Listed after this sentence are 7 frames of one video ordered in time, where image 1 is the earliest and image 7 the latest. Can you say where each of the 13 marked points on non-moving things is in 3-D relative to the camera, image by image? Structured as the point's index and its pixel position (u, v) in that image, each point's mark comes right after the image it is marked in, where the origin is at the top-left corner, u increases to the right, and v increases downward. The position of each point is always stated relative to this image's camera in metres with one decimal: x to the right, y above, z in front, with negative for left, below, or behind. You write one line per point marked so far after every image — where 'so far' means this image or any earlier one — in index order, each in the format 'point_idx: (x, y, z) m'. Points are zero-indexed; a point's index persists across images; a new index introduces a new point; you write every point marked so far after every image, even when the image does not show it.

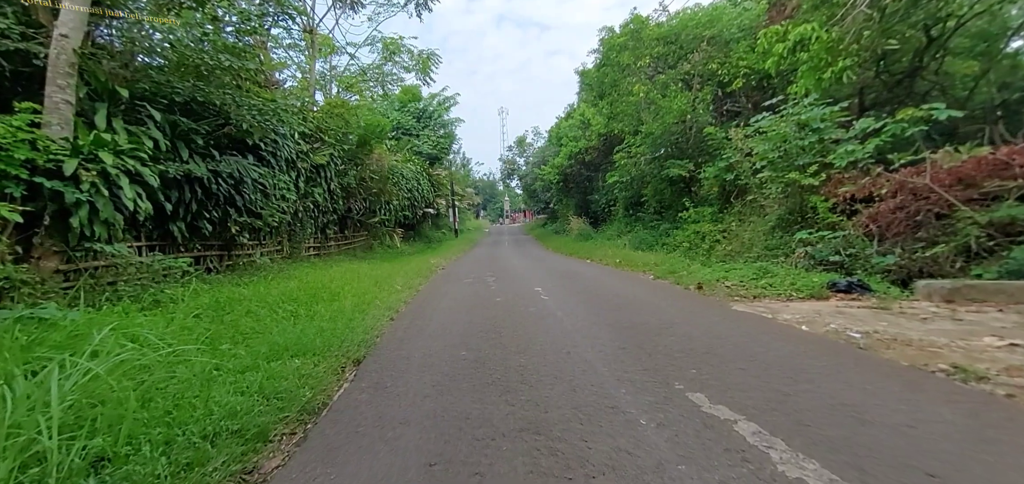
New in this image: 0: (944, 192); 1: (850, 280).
0: (+7.0, +0.8, +6.8) m
1: (+5.0, -0.6, +6.2) m
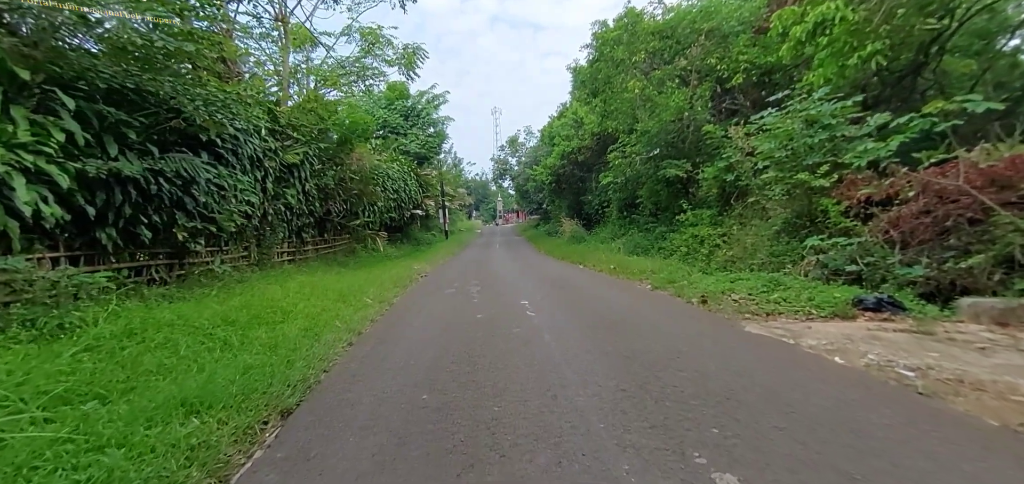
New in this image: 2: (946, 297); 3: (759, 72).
0: (+6.7, +0.7, +6.1) m
1: (+4.7, -0.7, +5.4) m
2: (+6.3, -0.8, +6.1) m
3: (+7.8, +5.4, +13.2) m
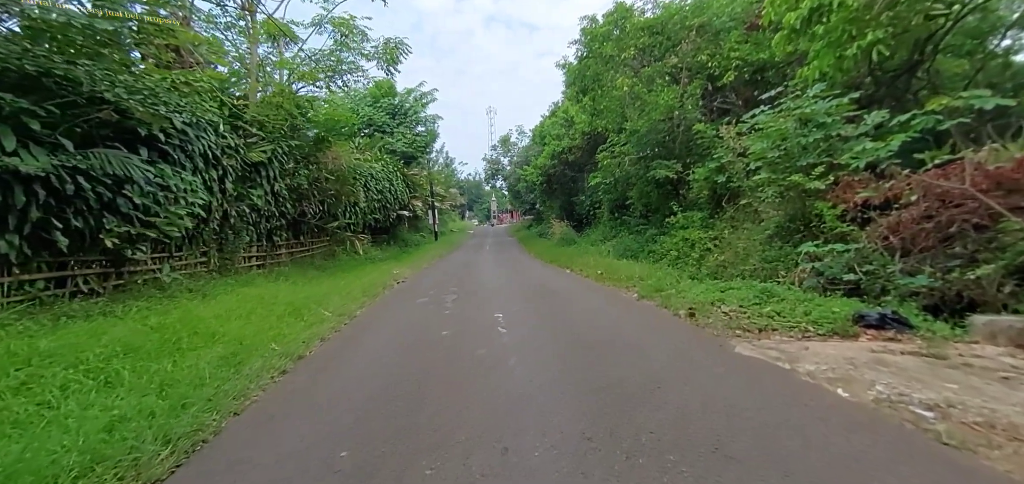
0: (+6.3, +0.6, +5.6) m
1: (+4.3, -0.8, +4.9) m
2: (+5.9, -0.9, +5.7) m
3: (+7.2, +5.3, +12.8) m
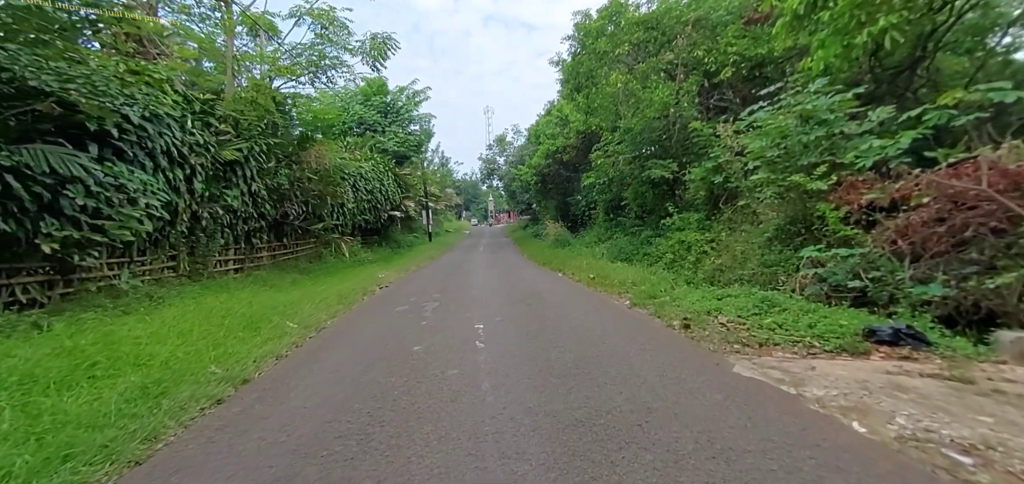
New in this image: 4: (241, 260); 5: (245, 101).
0: (+6.1, +0.5, +5.2) m
1: (+4.1, -0.9, +4.5) m
2: (+5.6, -1.0, +5.2) m
3: (+6.9, +5.2, +12.3) m
4: (-7.3, -0.5, +11.2) m
5: (-6.2, +3.3, +9.9) m
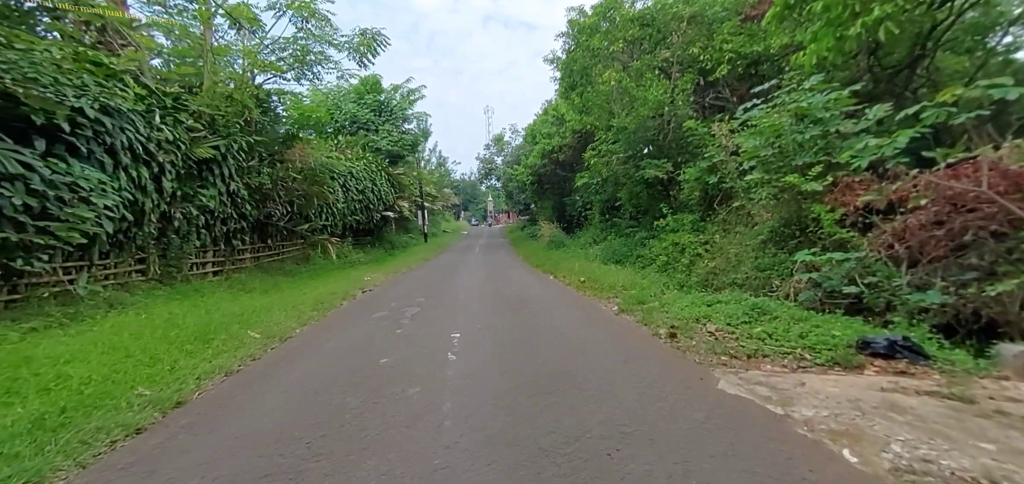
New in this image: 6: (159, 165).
0: (+5.8, +0.5, +4.9) m
1: (+3.8, -0.9, +4.2) m
2: (+5.4, -1.0, +5.0) m
3: (+6.6, +5.1, +12.1) m
4: (-7.6, -0.5, +10.9) m
5: (-6.5, +3.3, +9.6) m
6: (-6.4, +1.4, +7.7) m
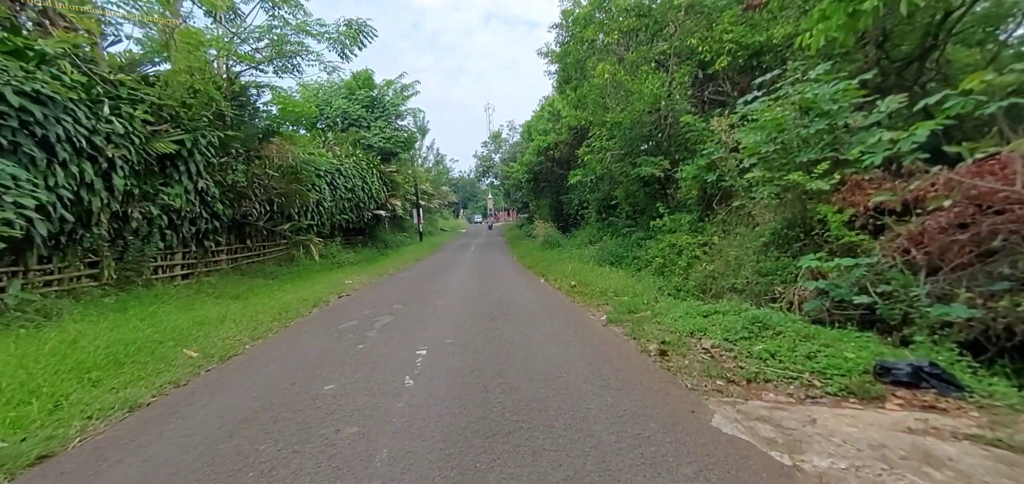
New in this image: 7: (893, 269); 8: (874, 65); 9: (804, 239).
0: (+5.4, +0.4, +4.3) m
1: (+3.4, -1.0, +3.6) m
2: (+5.0, -1.1, +4.4) m
3: (+6.3, +5.1, +11.4) m
4: (-7.9, -0.6, +10.3) m
5: (-6.9, +3.2, +9.0) m
6: (-6.8, +1.3, +7.1) m
7: (+4.9, -0.4, +5.4) m
8: (+6.3, +3.1, +7.2) m
9: (+5.2, 0.0, +7.5) m
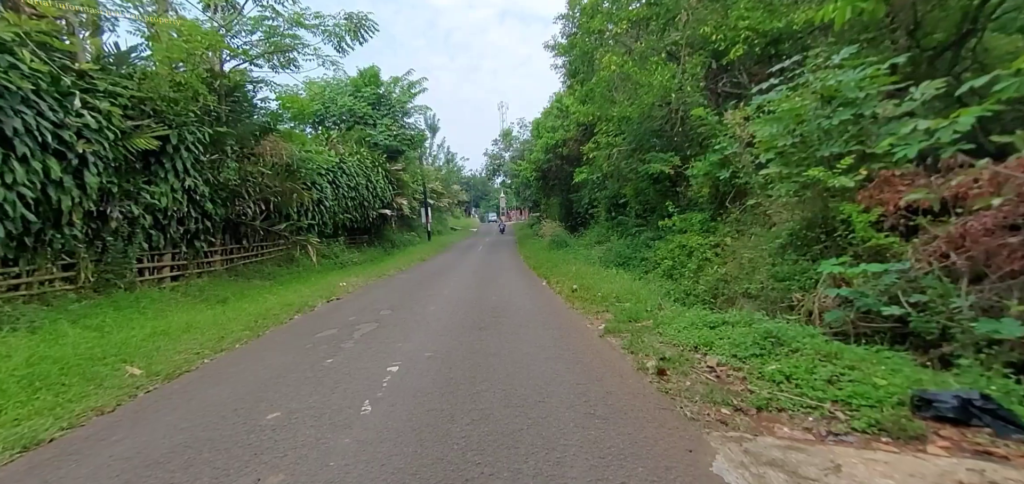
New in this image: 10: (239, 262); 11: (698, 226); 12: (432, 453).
0: (+5.2, +0.4, +3.6) m
1: (+3.2, -1.1, +3.0) m
2: (+4.8, -1.2, +3.7) m
3: (+6.3, +5.1, +10.7) m
4: (-8.0, -0.6, +10.1) m
5: (-6.9, +3.2, +8.7) m
6: (-6.9, +1.3, +6.8) m
7: (+4.7, -0.4, +4.7) m
8: (+6.1, +3.0, +6.5) m
9: (+5.1, 0.0, +6.8) m
10: (-8.1, -0.6, +12.5) m
11: (+5.0, +0.4, +11.3) m
12: (-0.5, -1.4, +2.9) m
